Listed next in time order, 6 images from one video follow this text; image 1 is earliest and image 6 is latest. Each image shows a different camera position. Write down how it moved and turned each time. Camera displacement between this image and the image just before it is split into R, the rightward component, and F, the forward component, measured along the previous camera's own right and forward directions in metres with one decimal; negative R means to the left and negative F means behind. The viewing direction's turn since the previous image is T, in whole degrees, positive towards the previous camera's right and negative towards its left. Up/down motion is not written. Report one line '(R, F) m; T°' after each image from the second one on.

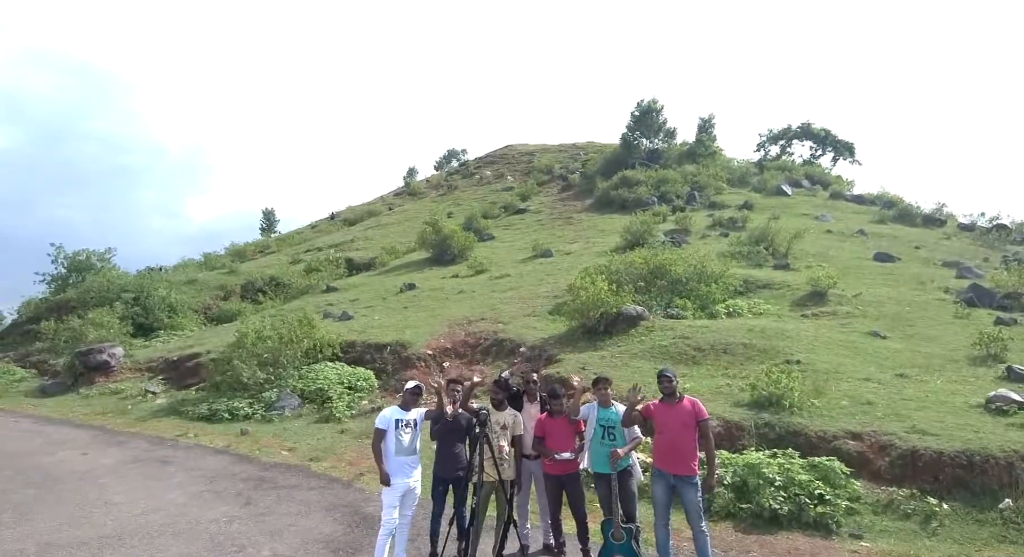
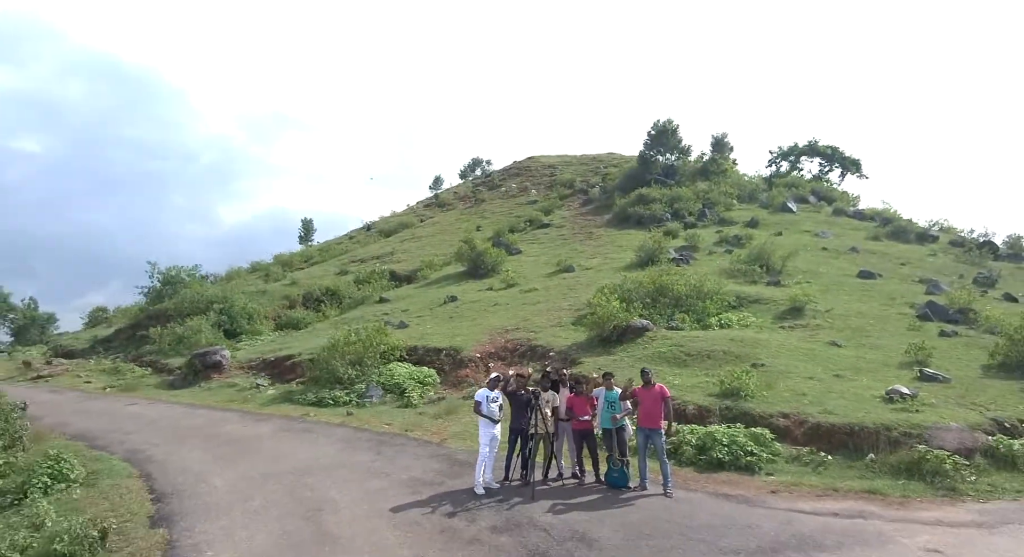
(-0.3, -3.7) m; -2°
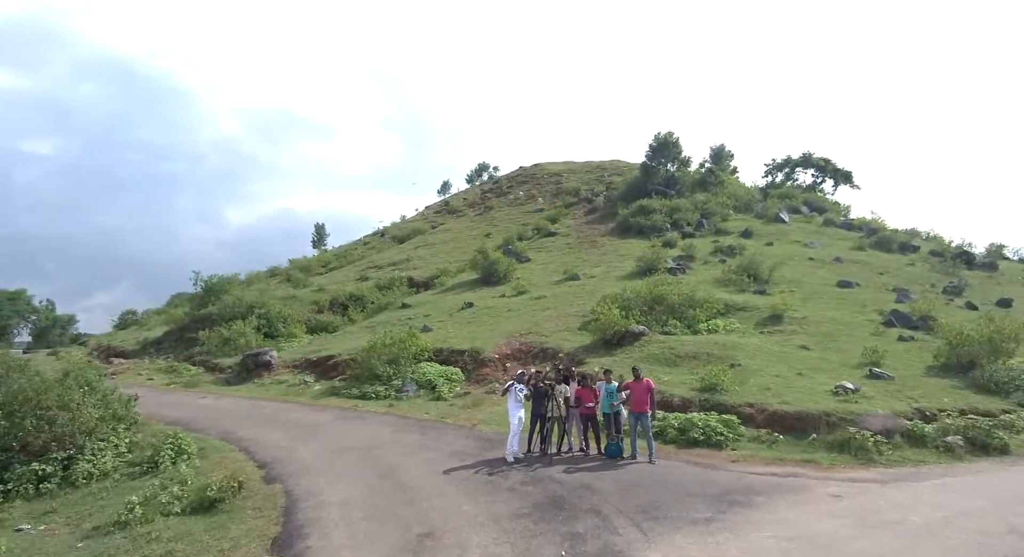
(-0.3, -2.8) m; 0°
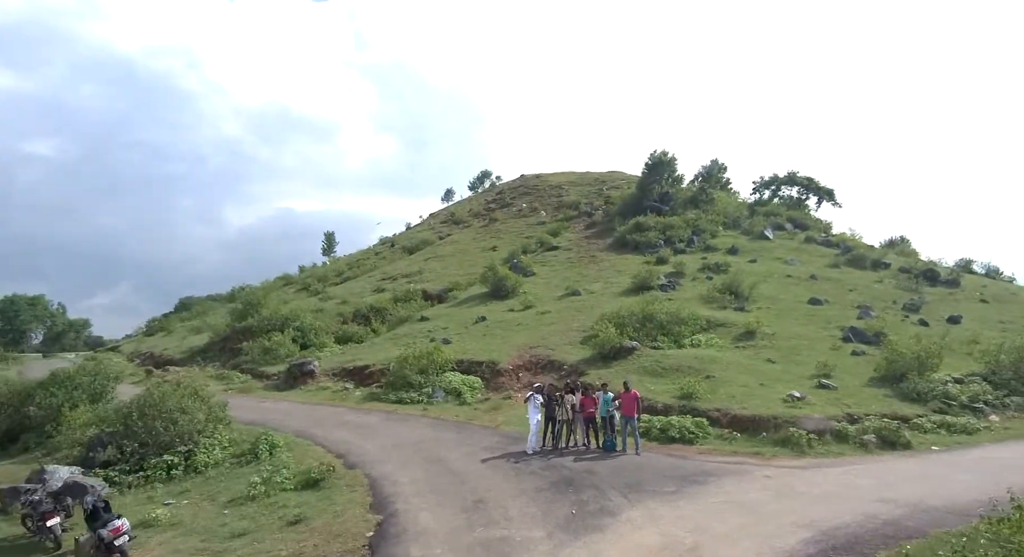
(-0.5, -3.6) m; 0°
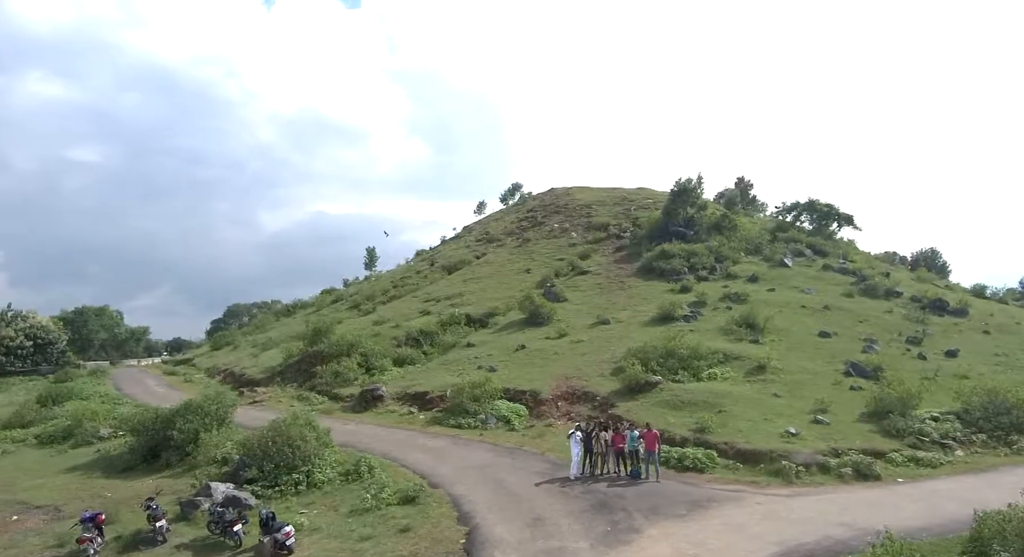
(-0.6, -4.2) m; -2°
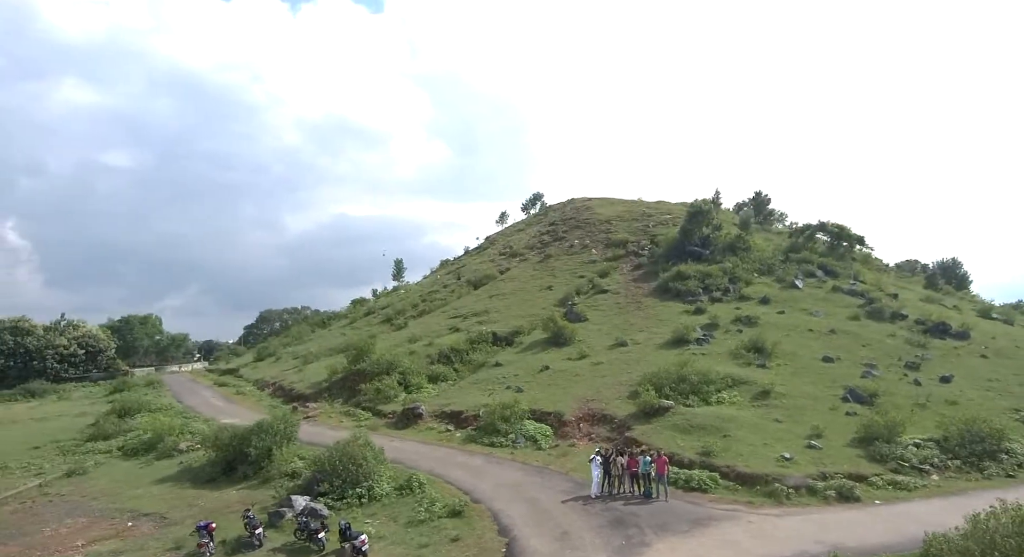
(-0.4, -3.4) m; -2°
